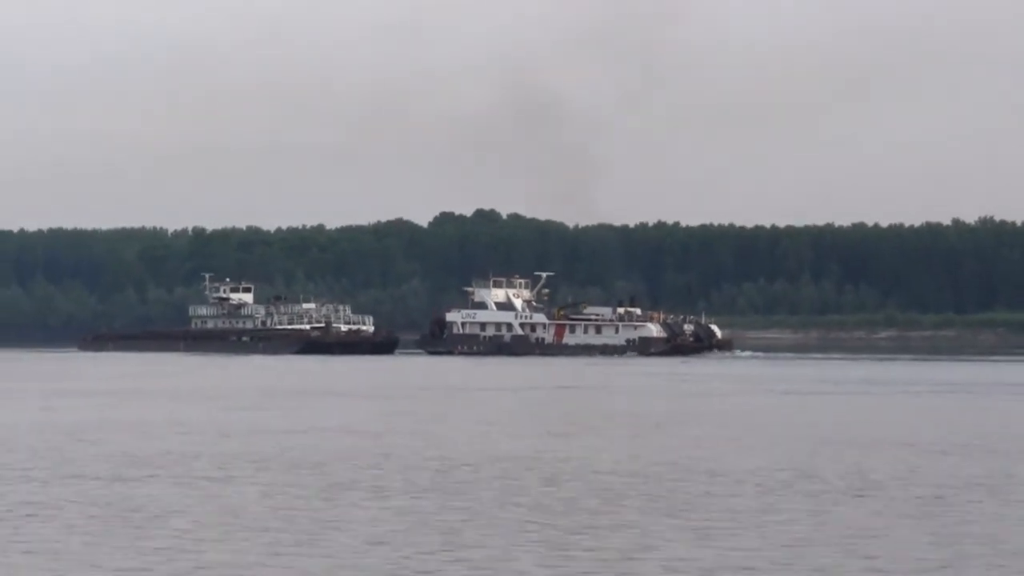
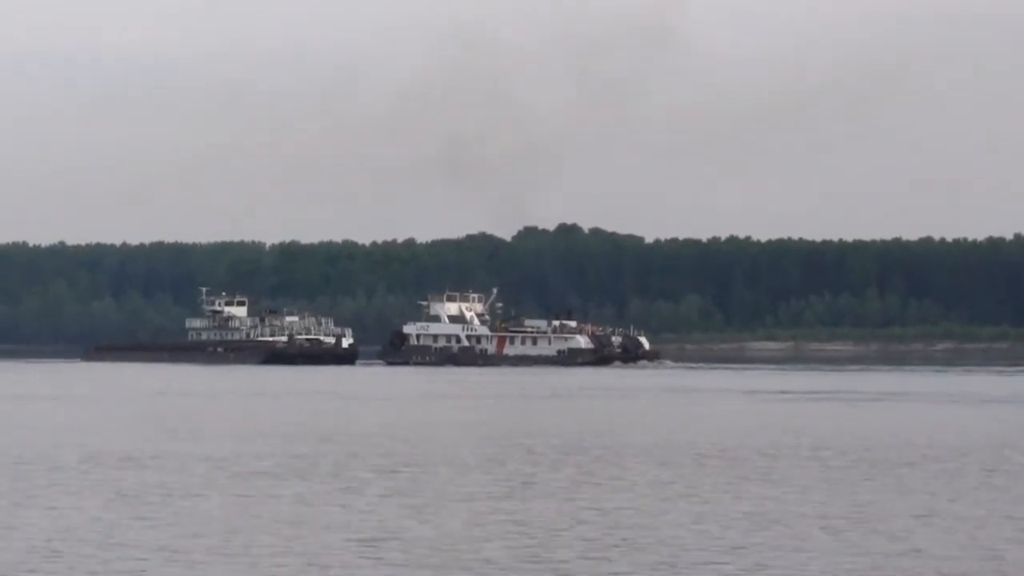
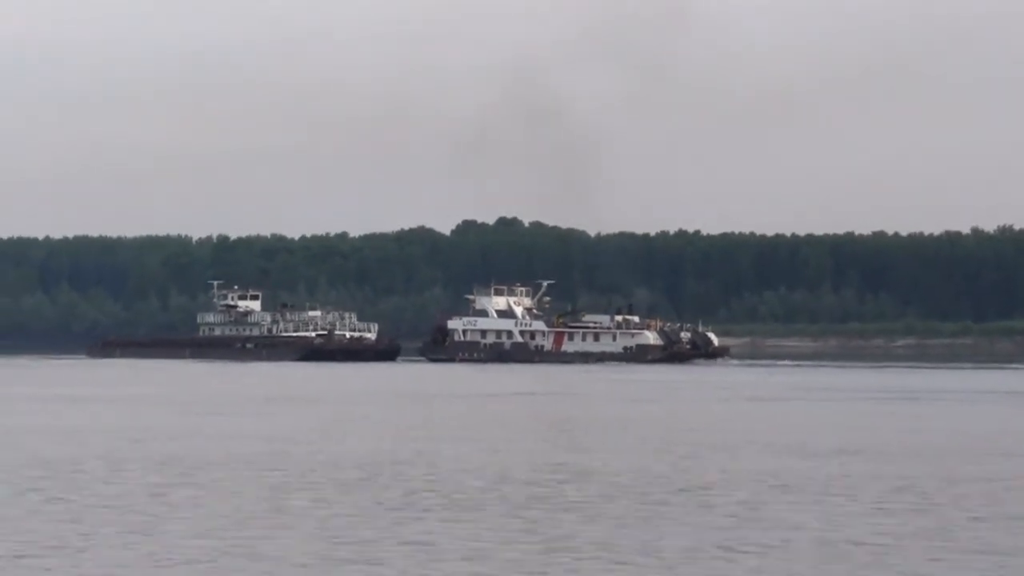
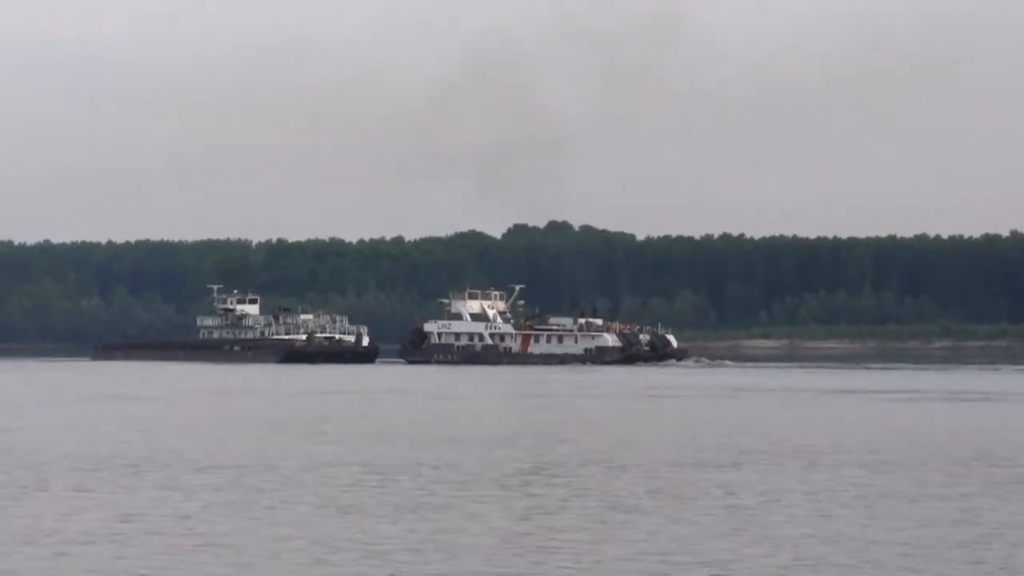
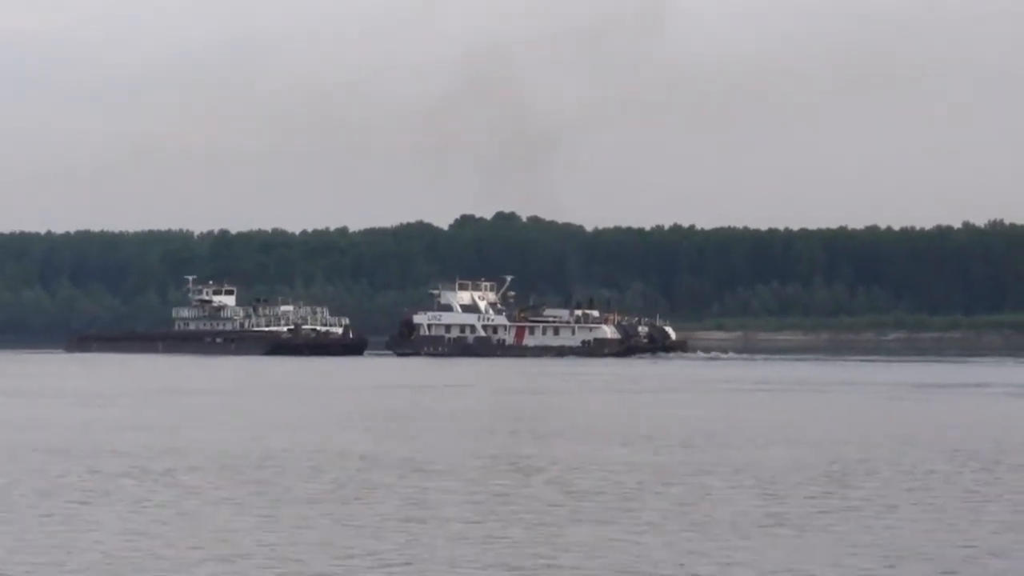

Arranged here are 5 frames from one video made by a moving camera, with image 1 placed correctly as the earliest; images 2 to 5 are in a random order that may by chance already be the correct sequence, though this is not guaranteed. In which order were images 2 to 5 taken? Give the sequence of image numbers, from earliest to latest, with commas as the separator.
3, 5, 4, 2
